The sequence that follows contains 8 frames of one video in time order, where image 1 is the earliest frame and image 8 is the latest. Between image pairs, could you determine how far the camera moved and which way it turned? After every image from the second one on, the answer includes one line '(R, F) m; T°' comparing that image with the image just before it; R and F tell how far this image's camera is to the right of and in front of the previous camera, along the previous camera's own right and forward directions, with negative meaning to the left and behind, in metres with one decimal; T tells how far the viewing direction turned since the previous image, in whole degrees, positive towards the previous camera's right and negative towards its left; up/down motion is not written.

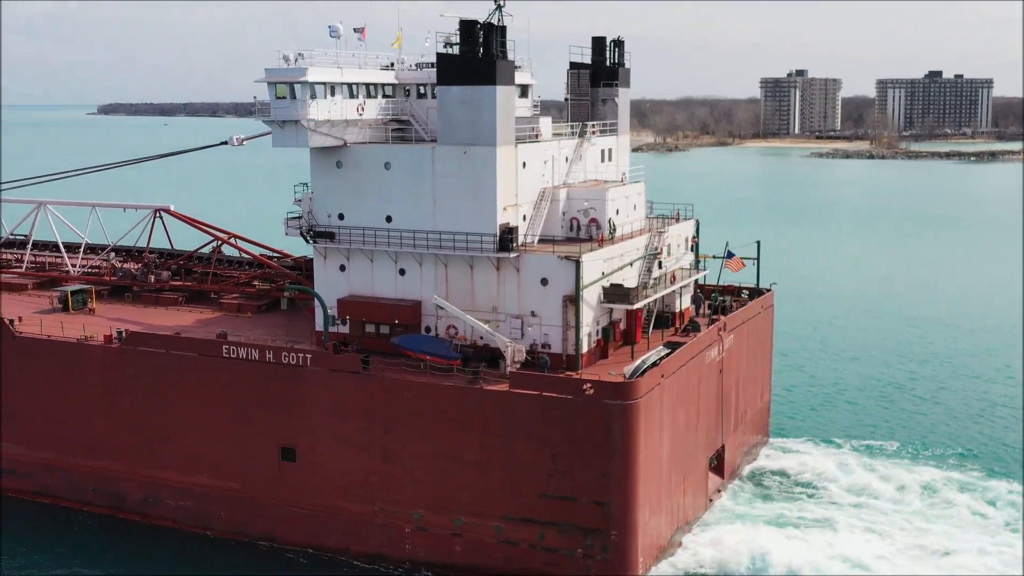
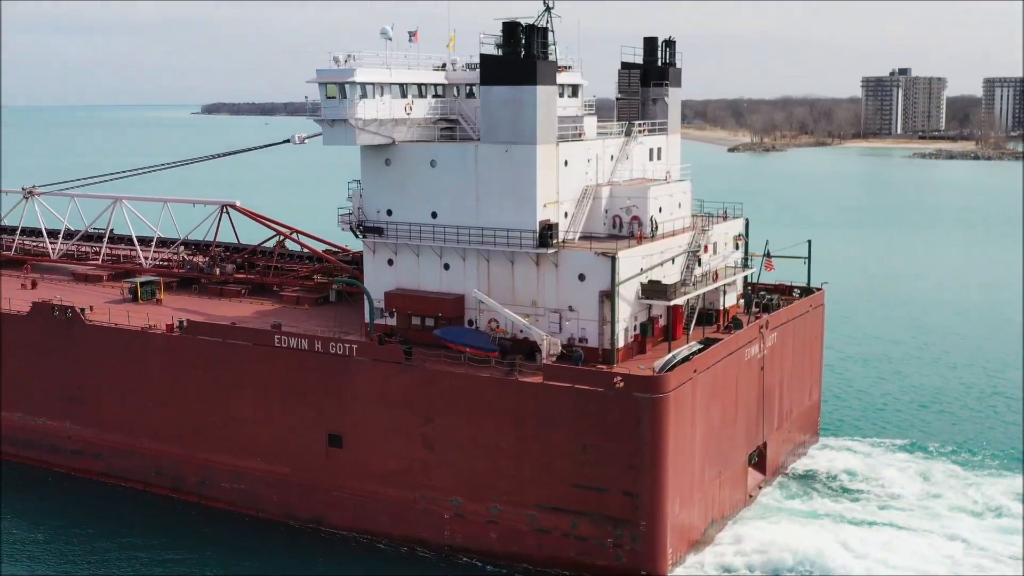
(+0.7, -0.4) m; -4°
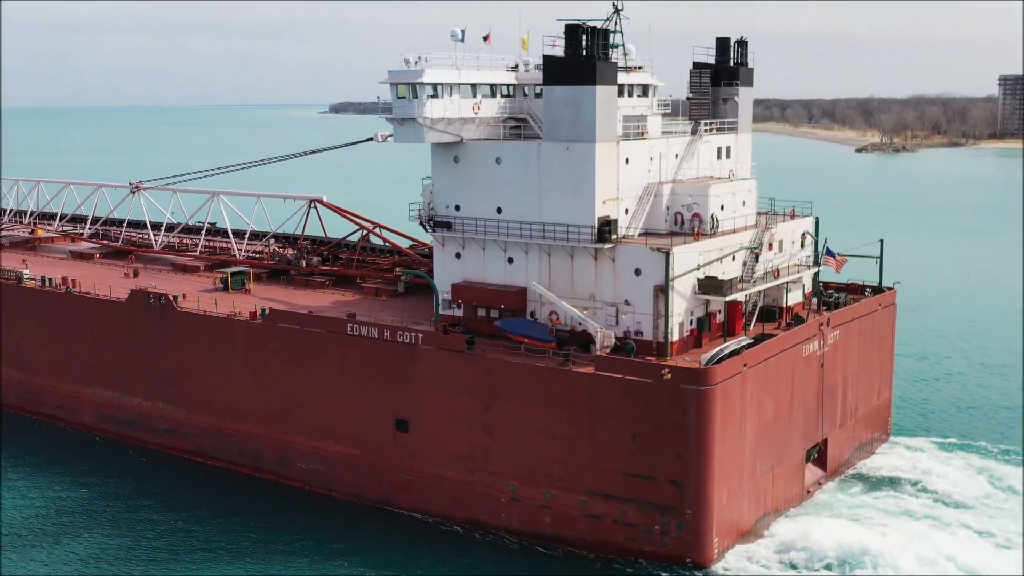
(+0.8, -0.6) m; -6°
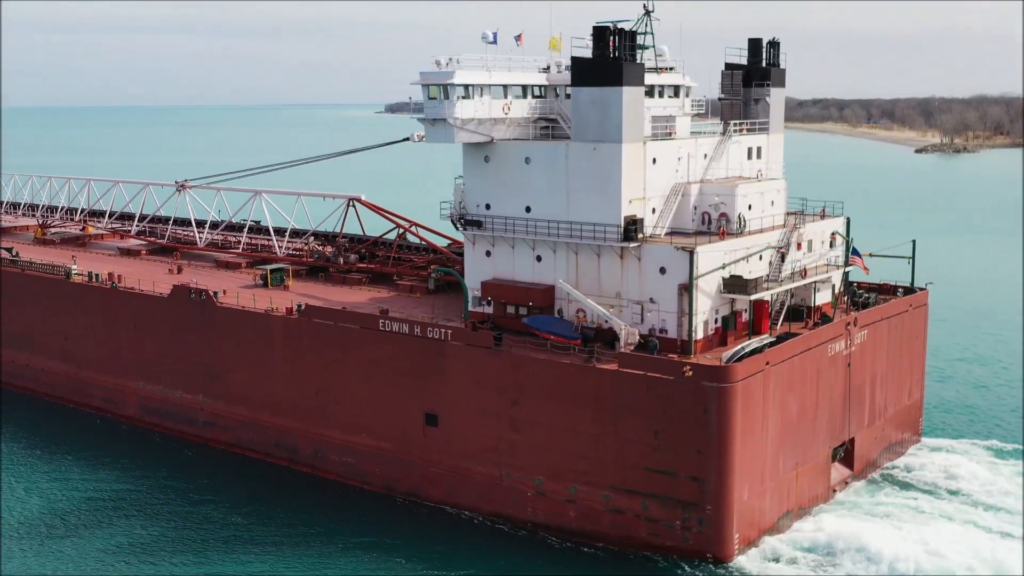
(+0.4, -0.3) m; -3°
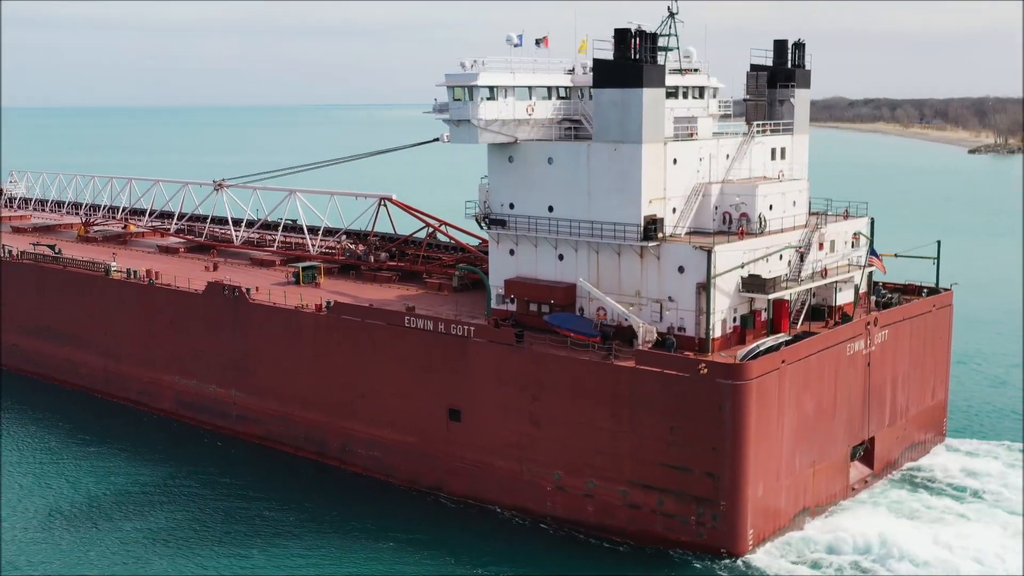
(+0.4, -0.4) m; -2°
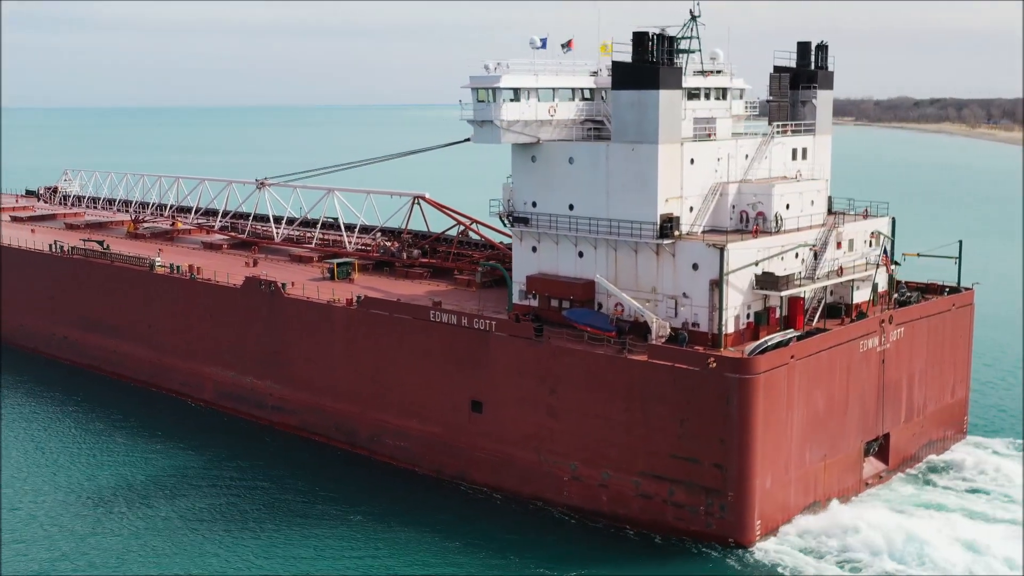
(+0.6, -0.6) m; -3°
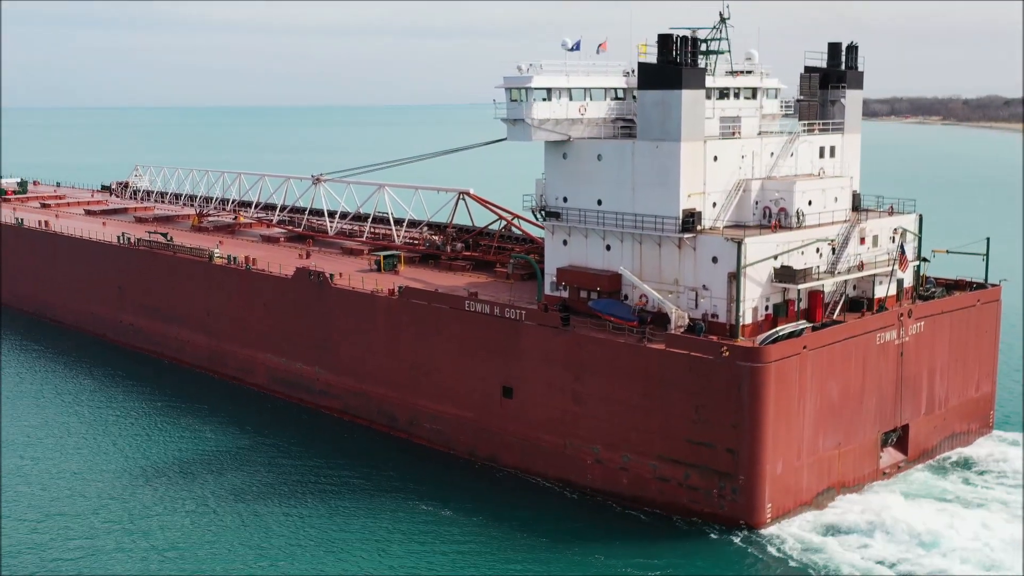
(+0.8, -1.0) m; -4°
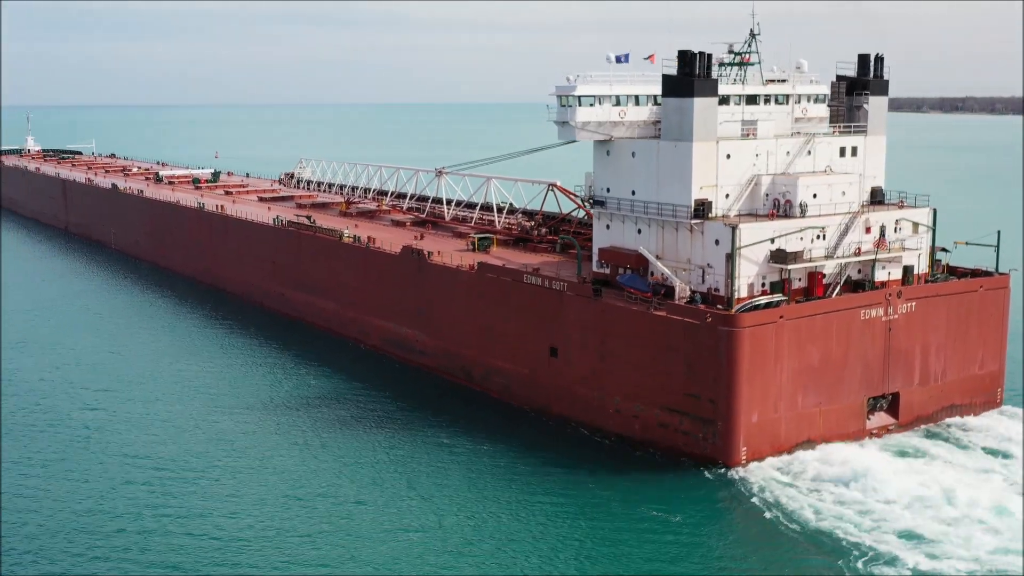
(+3.3, -4.0) m; -10°
